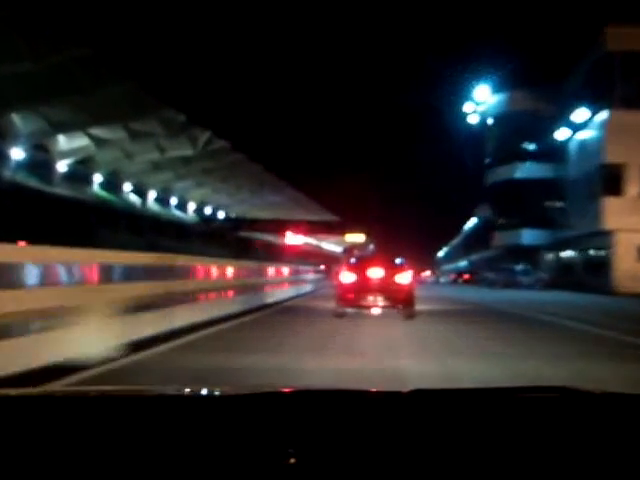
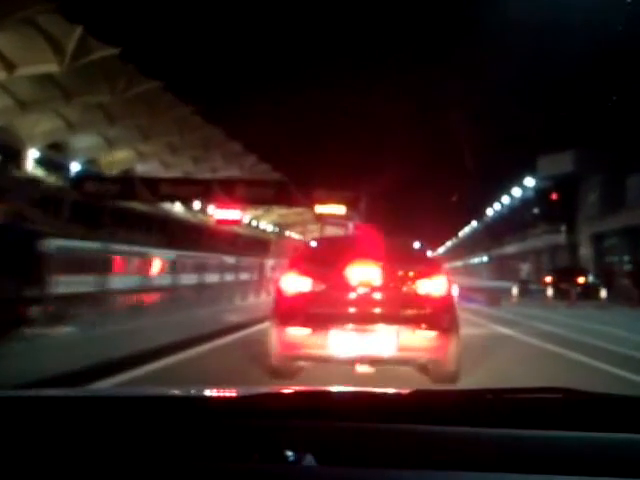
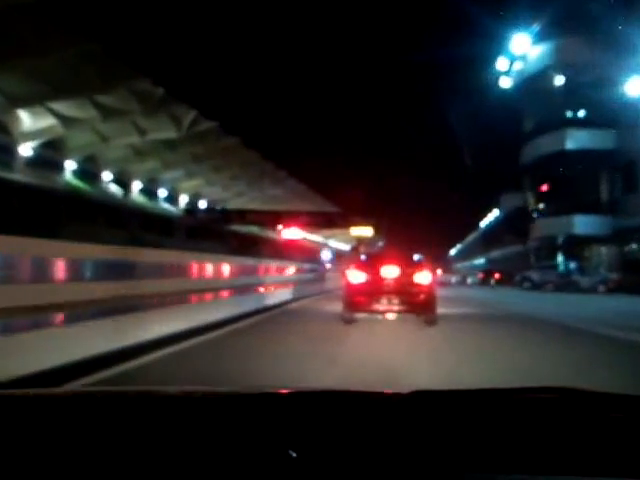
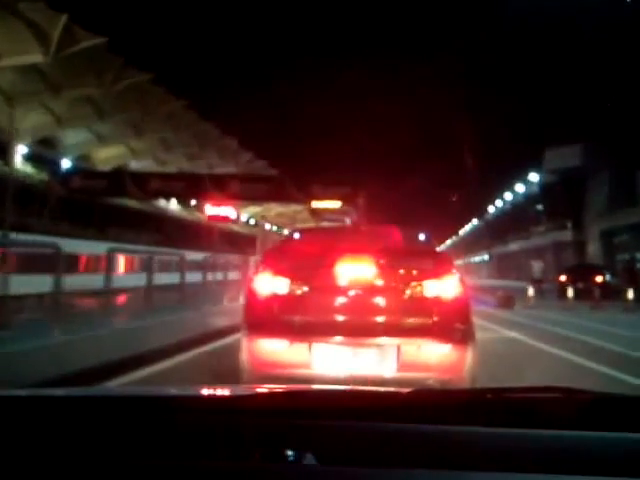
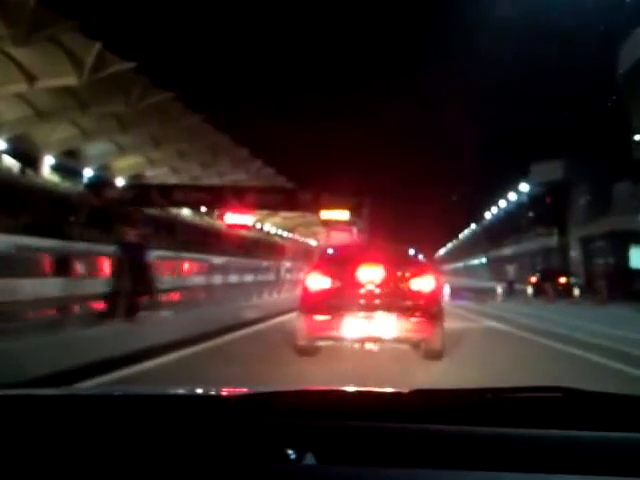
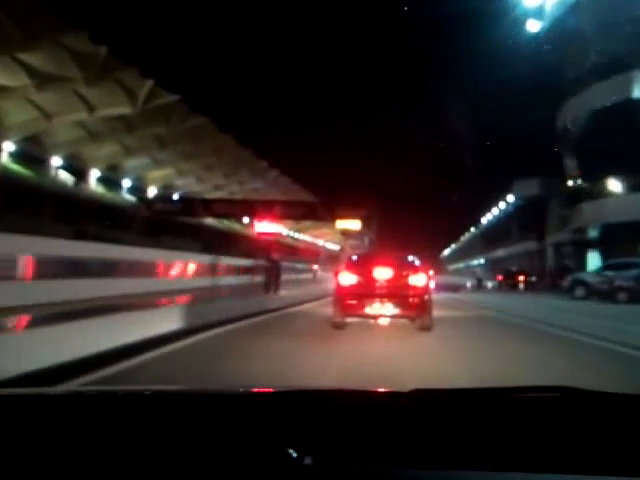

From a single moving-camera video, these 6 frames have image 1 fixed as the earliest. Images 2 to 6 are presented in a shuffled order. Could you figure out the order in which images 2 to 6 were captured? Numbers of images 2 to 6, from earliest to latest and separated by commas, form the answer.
3, 6, 5, 2, 4
